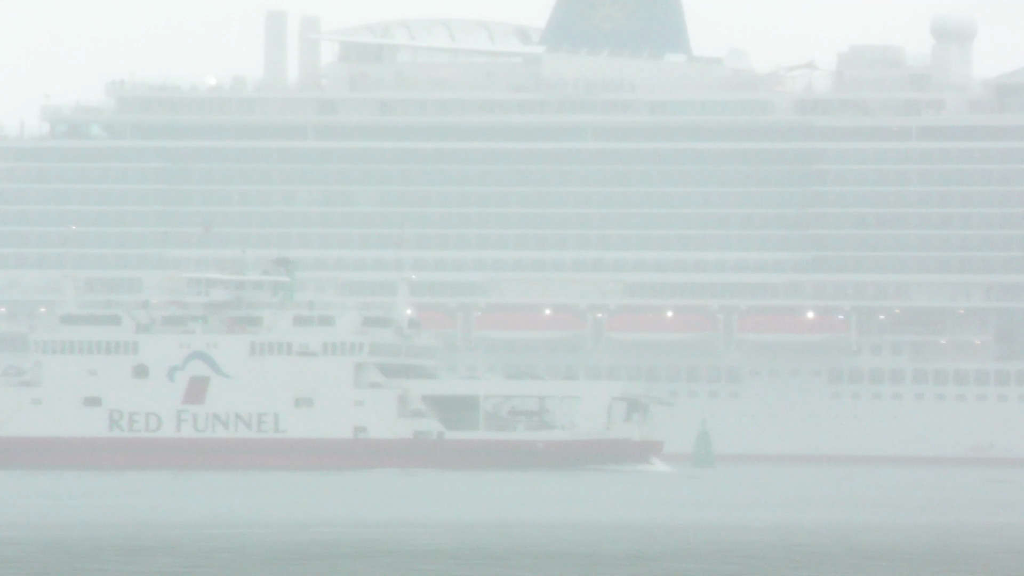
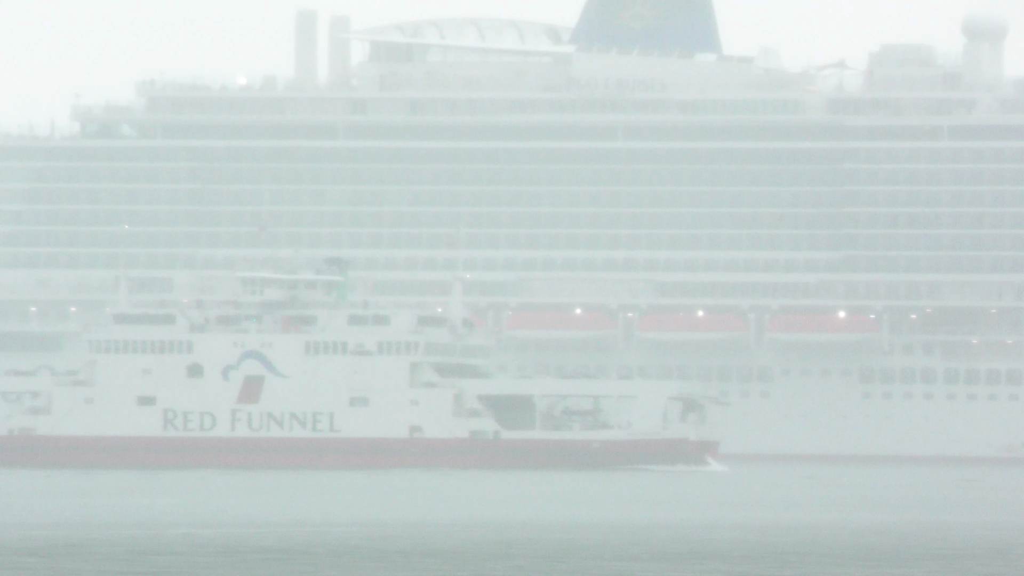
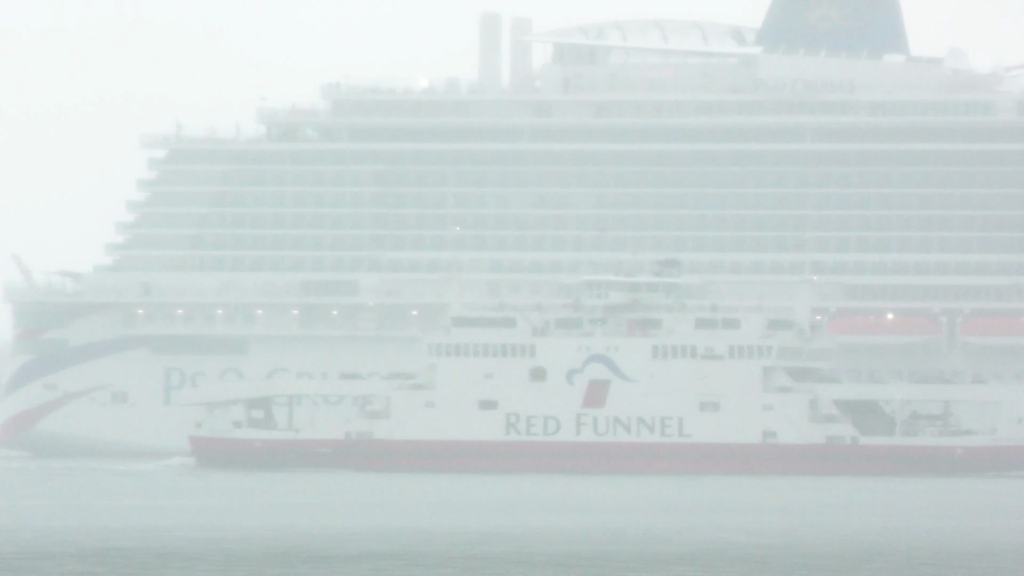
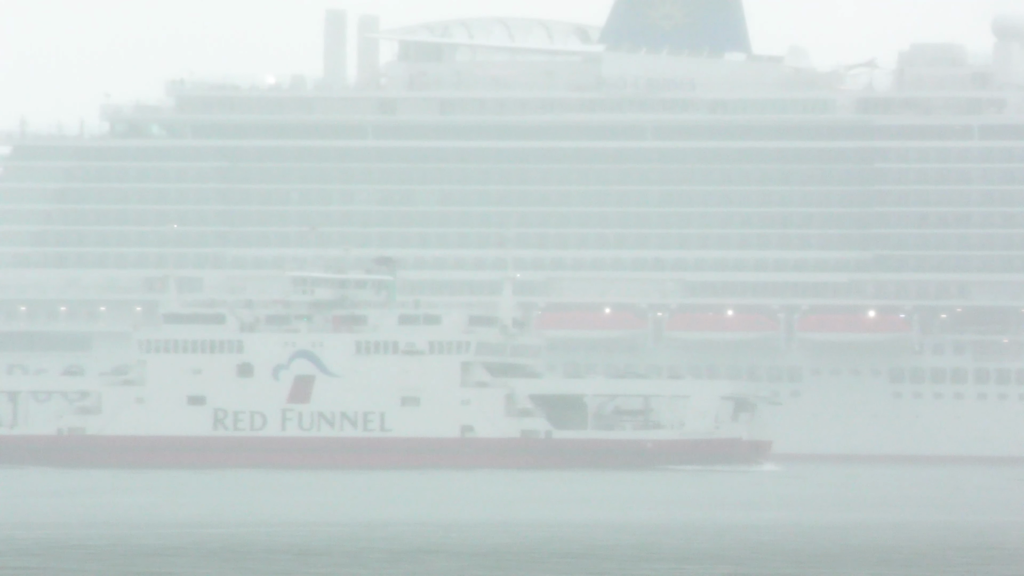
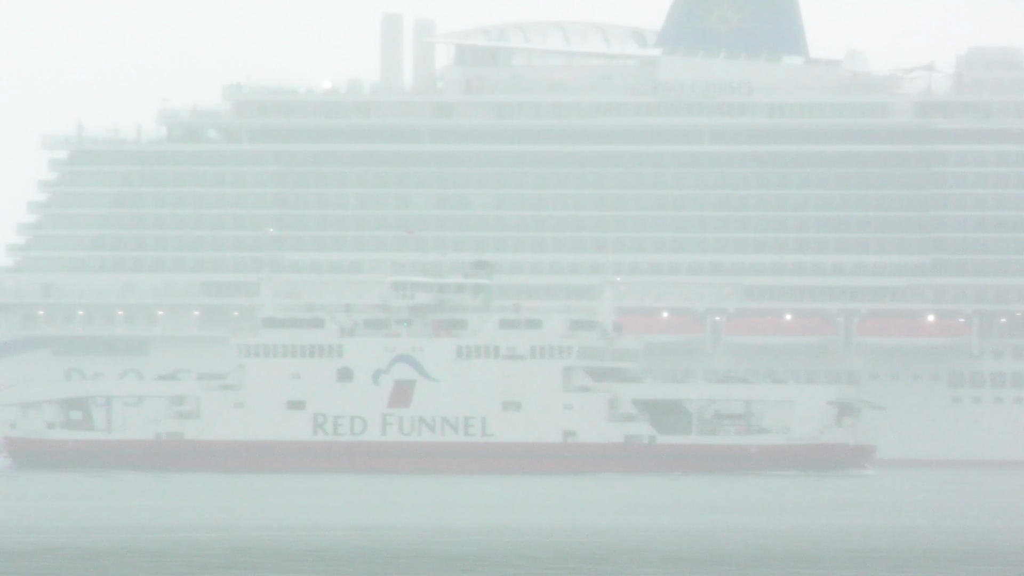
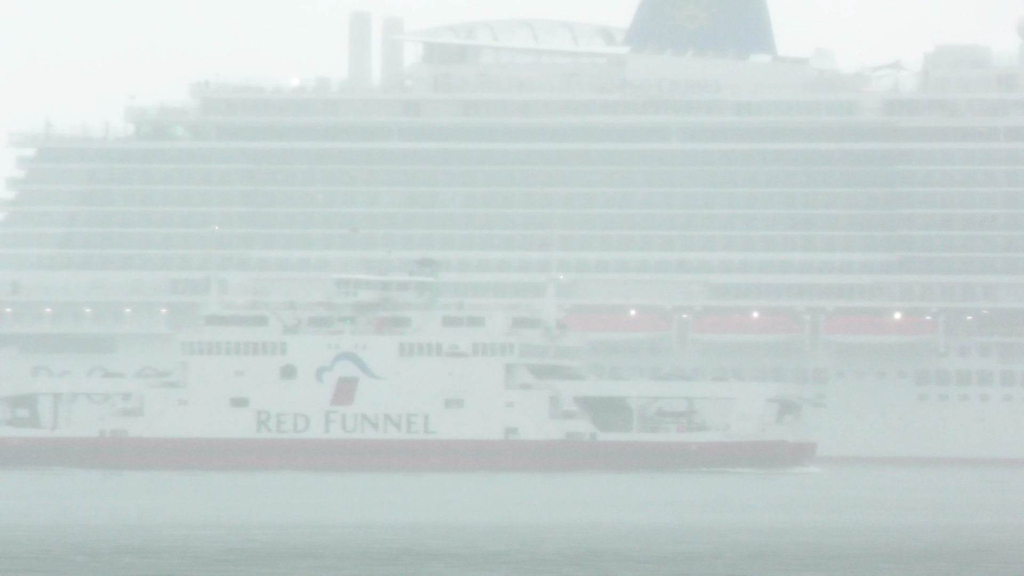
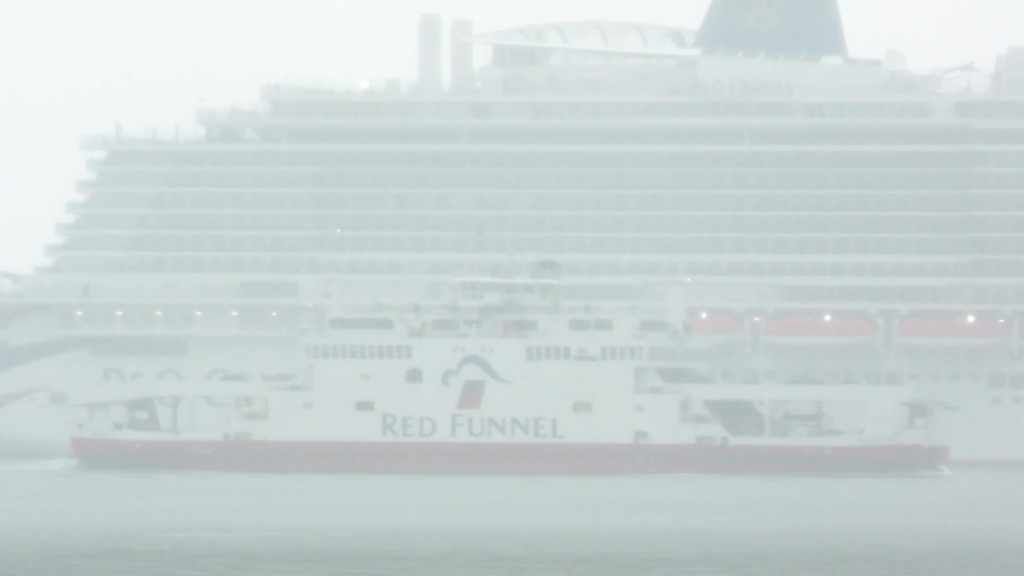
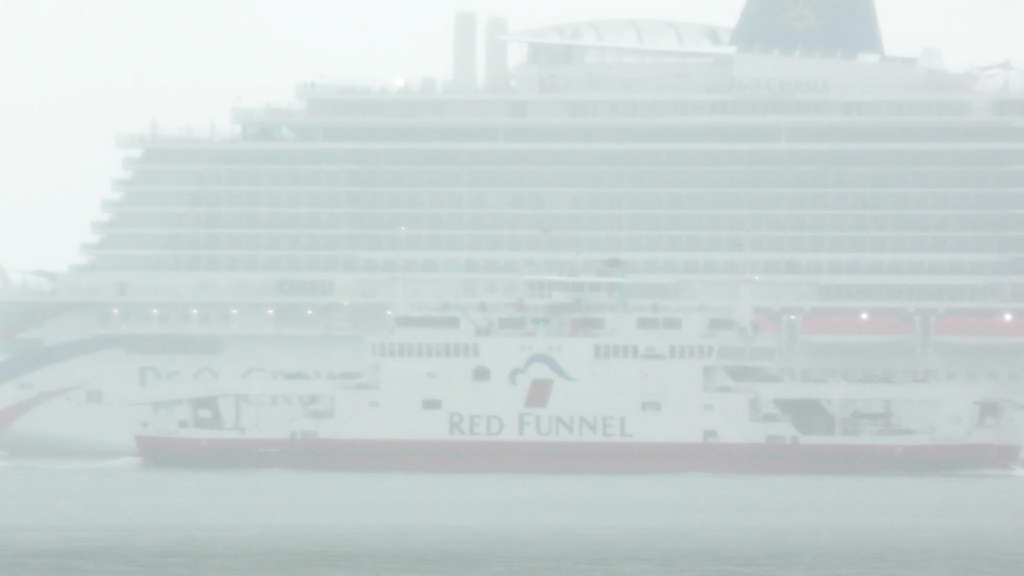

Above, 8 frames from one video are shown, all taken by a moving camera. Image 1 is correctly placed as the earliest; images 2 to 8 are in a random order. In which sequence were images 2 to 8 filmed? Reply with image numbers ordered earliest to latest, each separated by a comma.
2, 4, 6, 5, 7, 8, 3
